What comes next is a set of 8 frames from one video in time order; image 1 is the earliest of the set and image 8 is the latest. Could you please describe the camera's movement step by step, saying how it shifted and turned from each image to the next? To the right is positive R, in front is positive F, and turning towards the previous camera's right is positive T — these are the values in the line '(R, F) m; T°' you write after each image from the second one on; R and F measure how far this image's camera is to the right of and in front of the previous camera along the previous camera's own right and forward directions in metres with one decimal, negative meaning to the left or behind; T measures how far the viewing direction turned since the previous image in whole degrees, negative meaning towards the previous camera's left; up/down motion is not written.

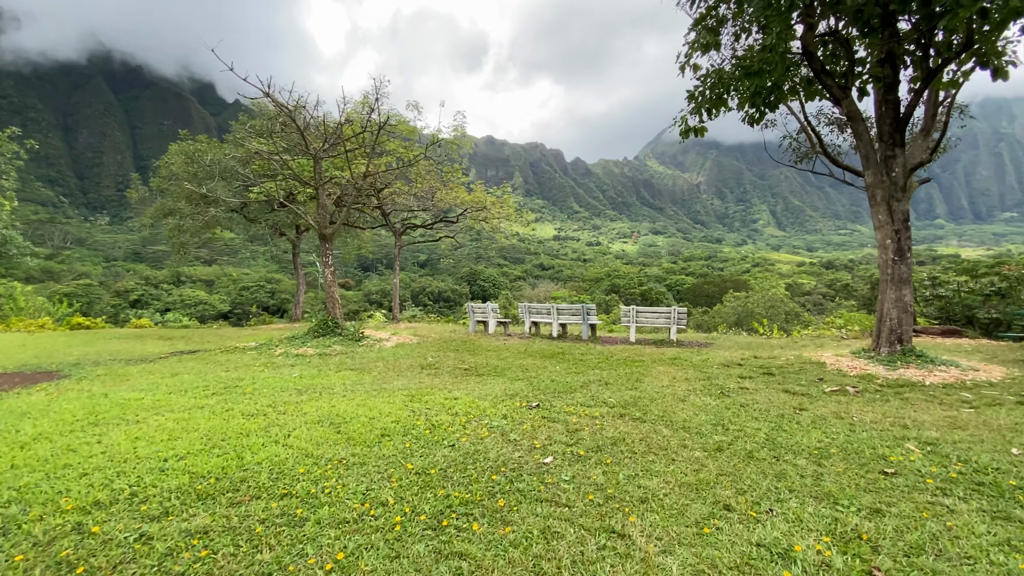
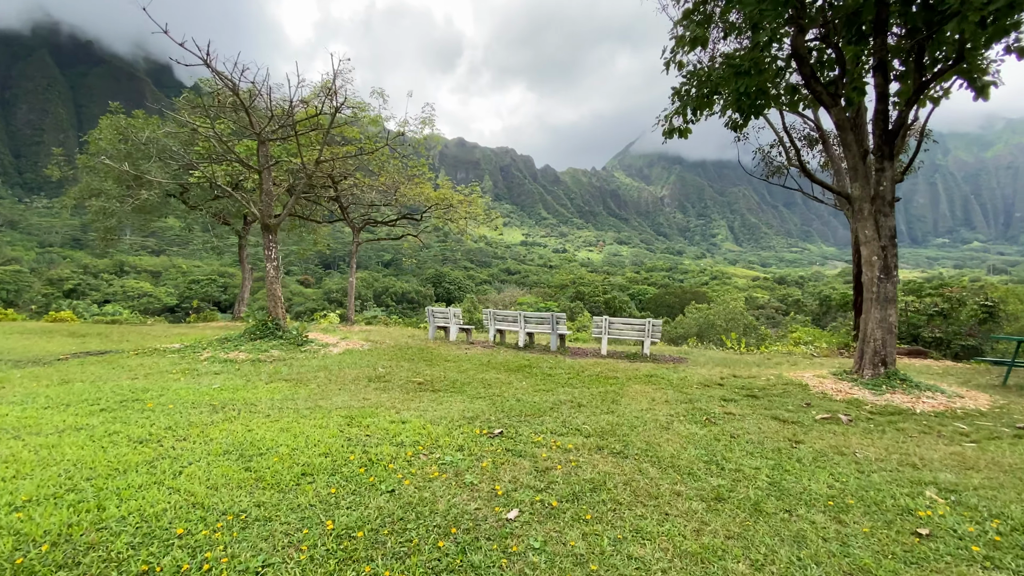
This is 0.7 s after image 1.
(0.0, +0.8) m; +4°
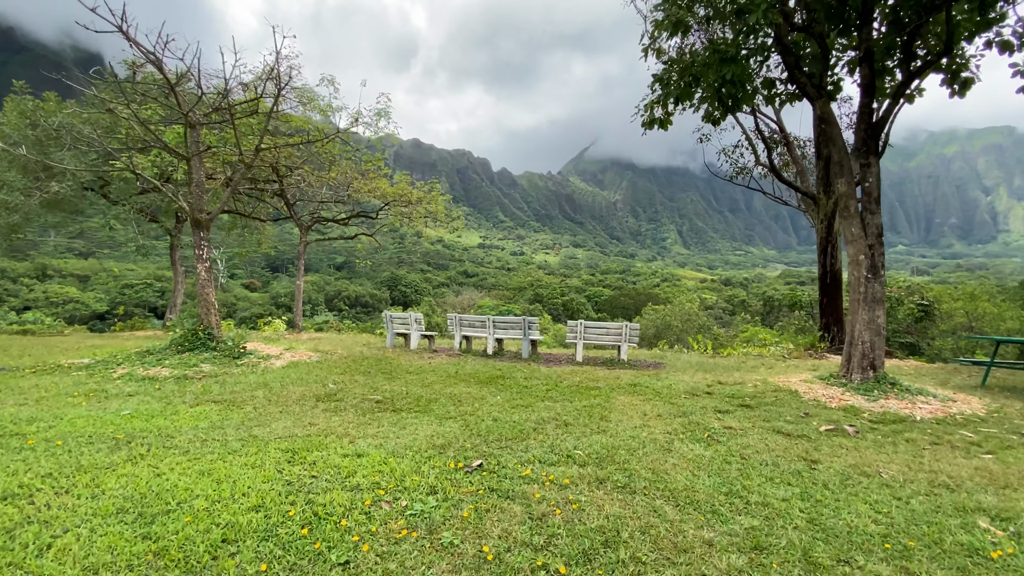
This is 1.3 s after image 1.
(-0.2, +0.7) m; +5°
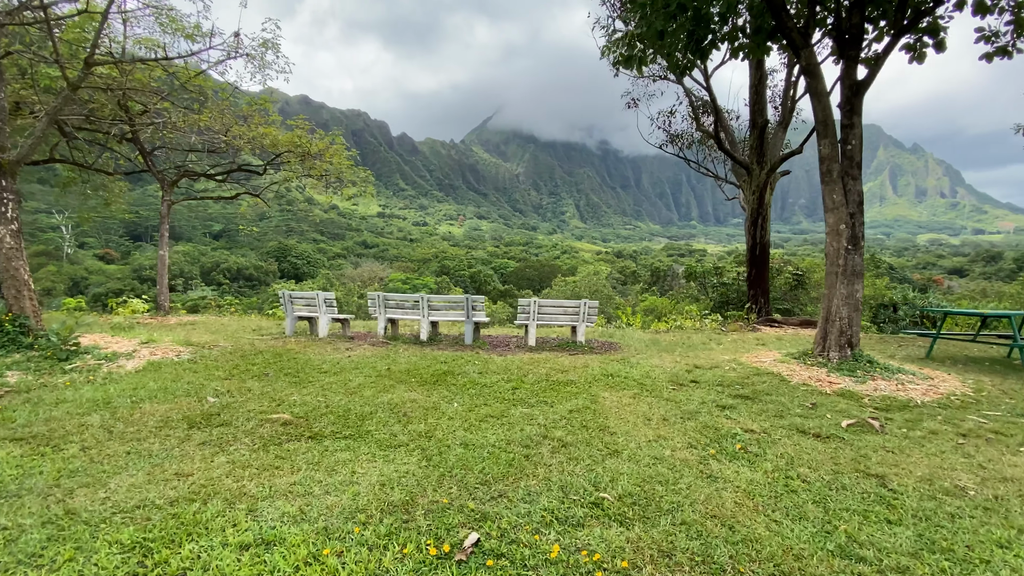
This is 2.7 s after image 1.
(-0.5, +1.5) m; +12°
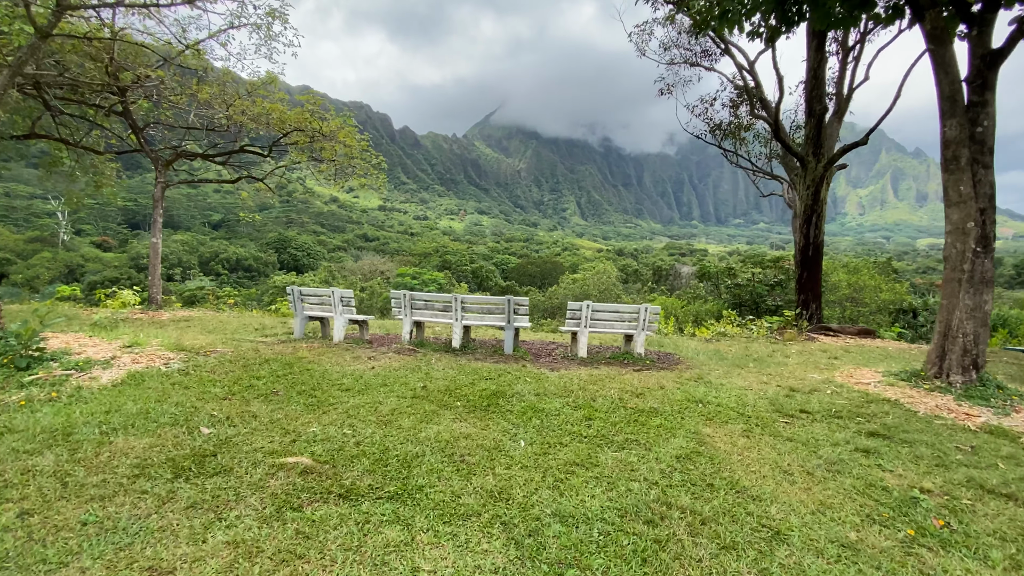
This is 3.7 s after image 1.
(-0.6, +1.0) m; 0°
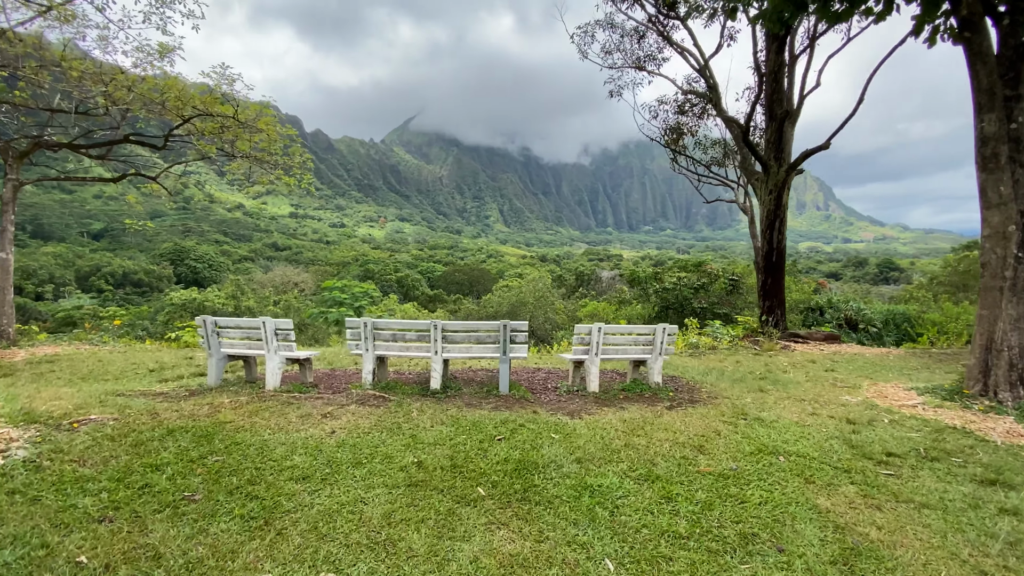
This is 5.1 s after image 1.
(-0.7, +1.3) m; +9°
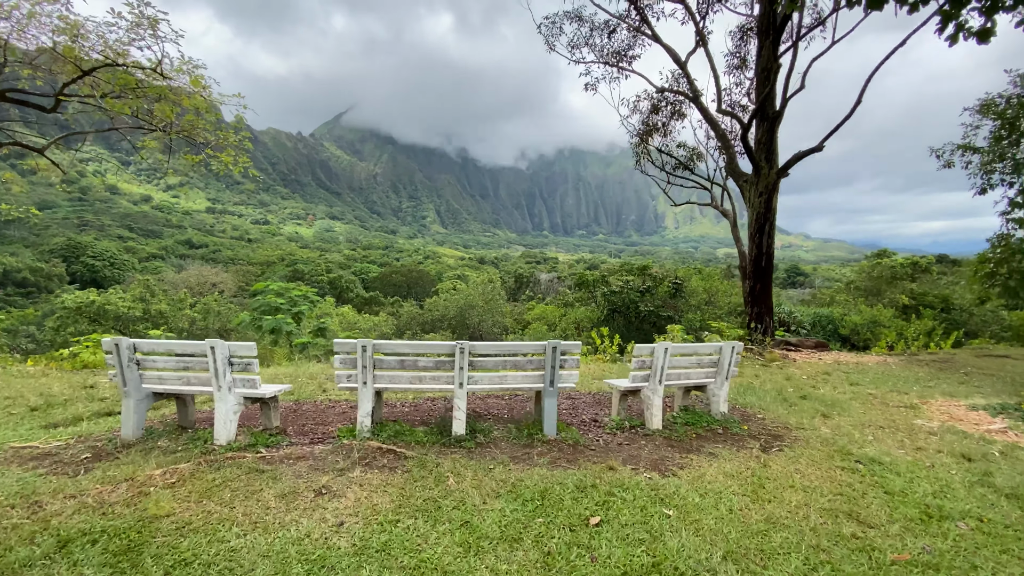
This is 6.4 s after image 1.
(-0.9, +1.2) m; +8°
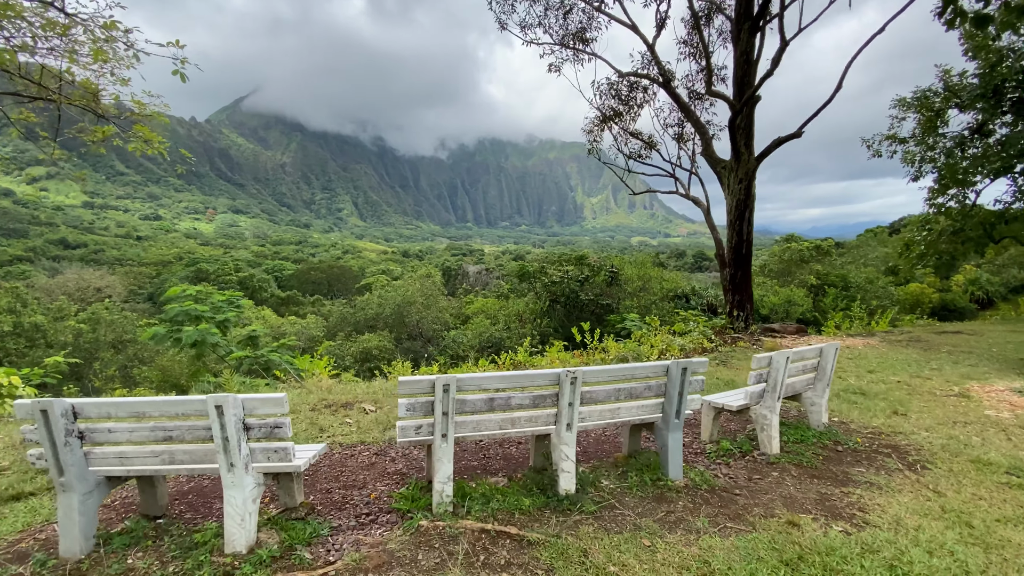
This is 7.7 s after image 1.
(-1.1, +1.0) m; +9°
